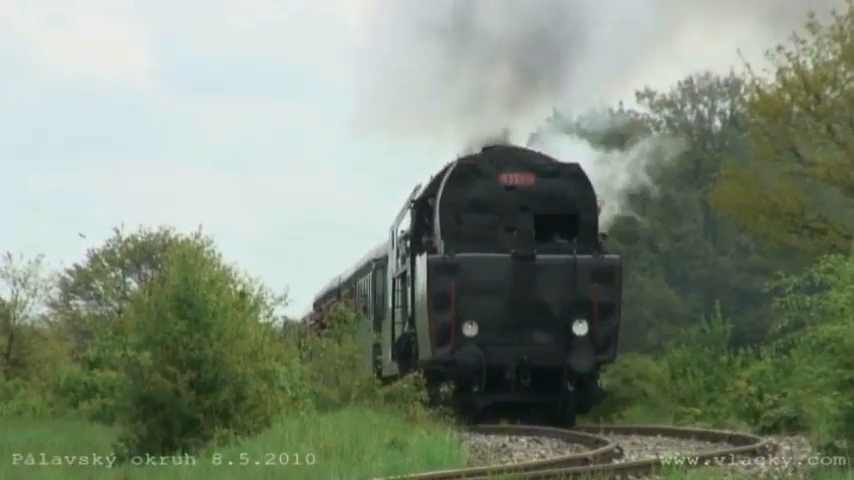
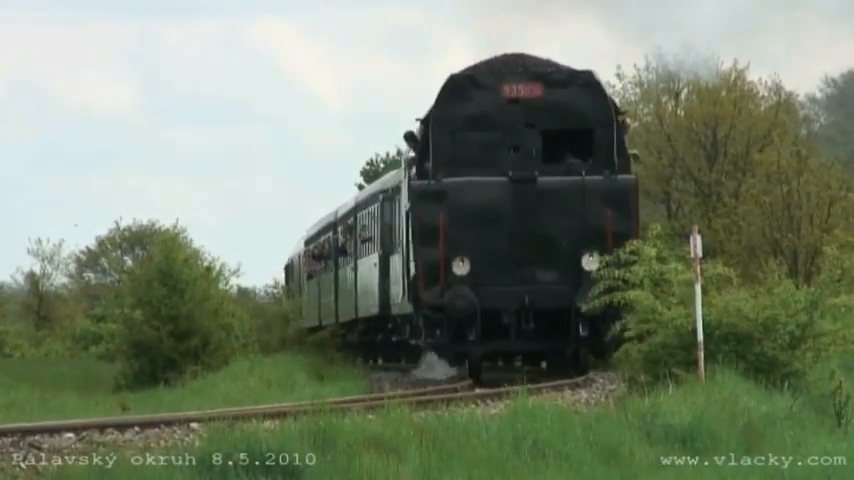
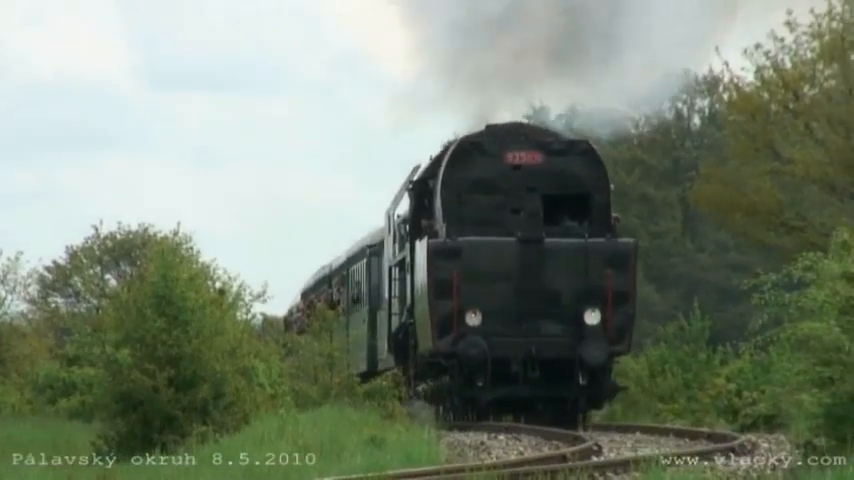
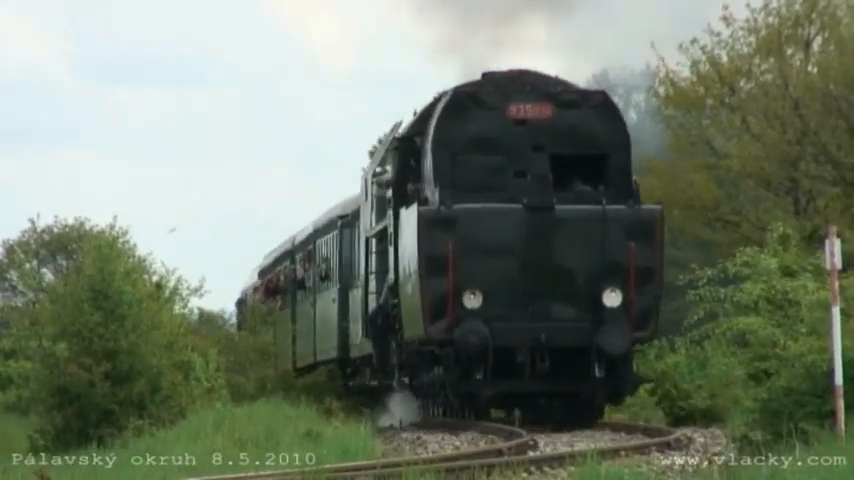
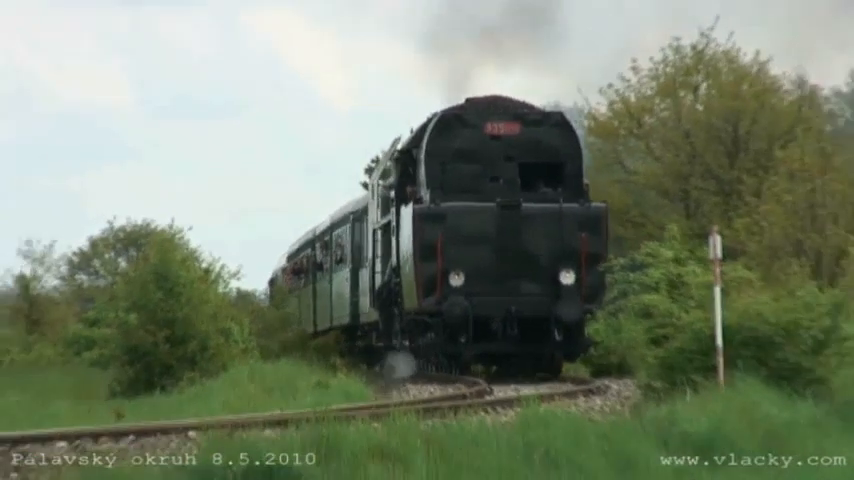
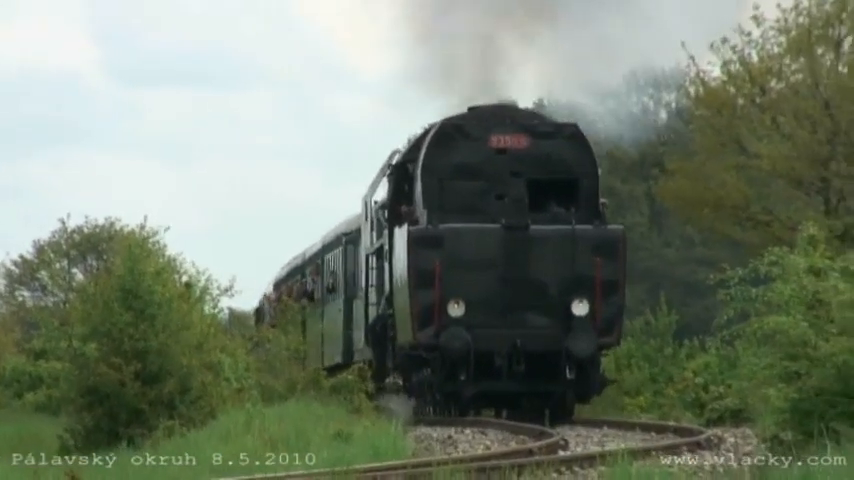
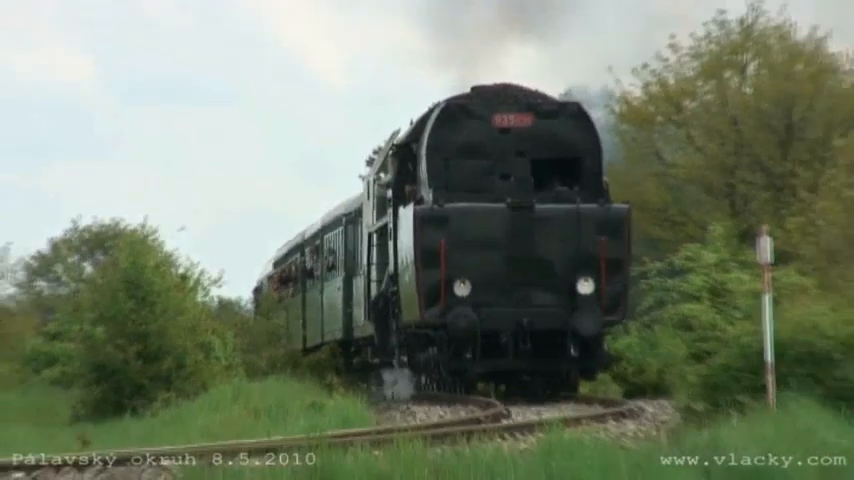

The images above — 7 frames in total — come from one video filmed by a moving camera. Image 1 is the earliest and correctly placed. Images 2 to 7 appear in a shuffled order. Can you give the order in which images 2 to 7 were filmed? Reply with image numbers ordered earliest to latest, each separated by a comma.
3, 6, 4, 7, 5, 2
